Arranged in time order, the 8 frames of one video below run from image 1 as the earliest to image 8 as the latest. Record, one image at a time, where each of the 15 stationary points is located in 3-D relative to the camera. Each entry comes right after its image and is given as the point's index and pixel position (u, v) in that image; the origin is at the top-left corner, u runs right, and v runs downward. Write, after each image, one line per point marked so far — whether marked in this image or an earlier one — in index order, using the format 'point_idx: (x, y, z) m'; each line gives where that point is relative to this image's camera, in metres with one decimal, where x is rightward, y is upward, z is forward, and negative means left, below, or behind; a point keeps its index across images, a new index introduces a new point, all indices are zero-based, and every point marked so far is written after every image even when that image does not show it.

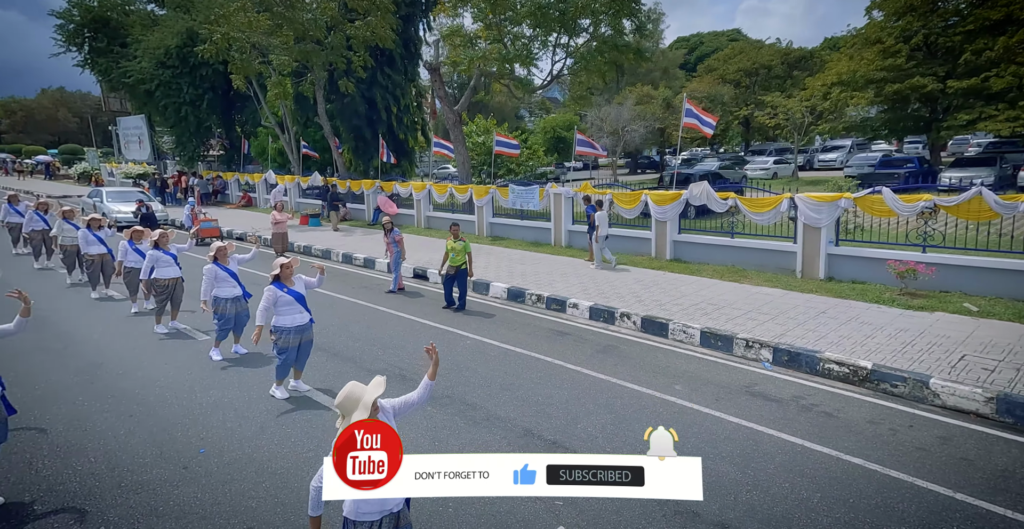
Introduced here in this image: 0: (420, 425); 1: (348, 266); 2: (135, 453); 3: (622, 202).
0: (-0.8, -1.5, +5.3) m
1: (-3.5, 0.0, +12.9) m
2: (-3.0, -1.4, +5.0) m
3: (+2.3, +1.4, +13.3) m
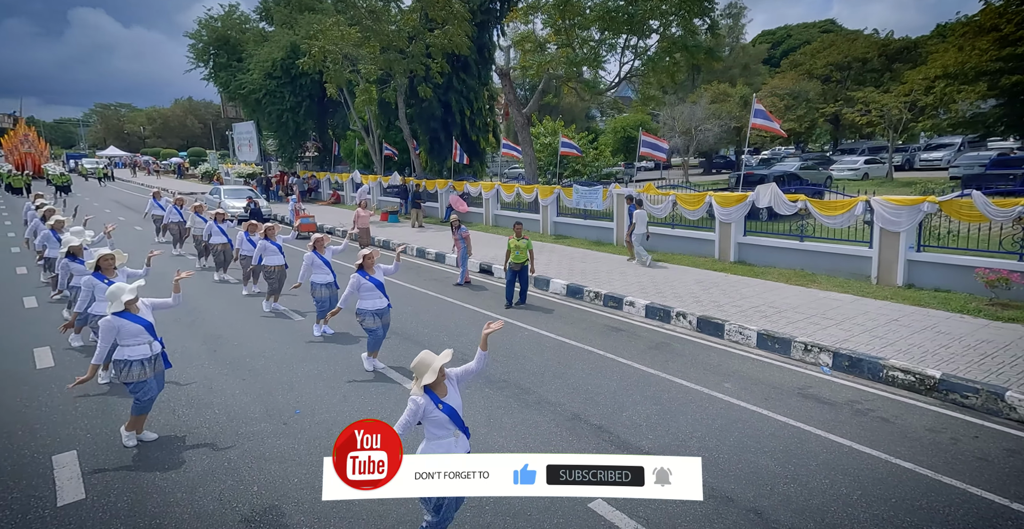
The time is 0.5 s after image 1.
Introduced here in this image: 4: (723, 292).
0: (-0.3, -1.4, +5.8) m
1: (-2.1, +0.1, +13.6) m
2: (-2.5, -1.3, +5.7) m
3: (+3.8, +1.4, +13.4) m
4: (+3.6, -0.5, +10.5) m
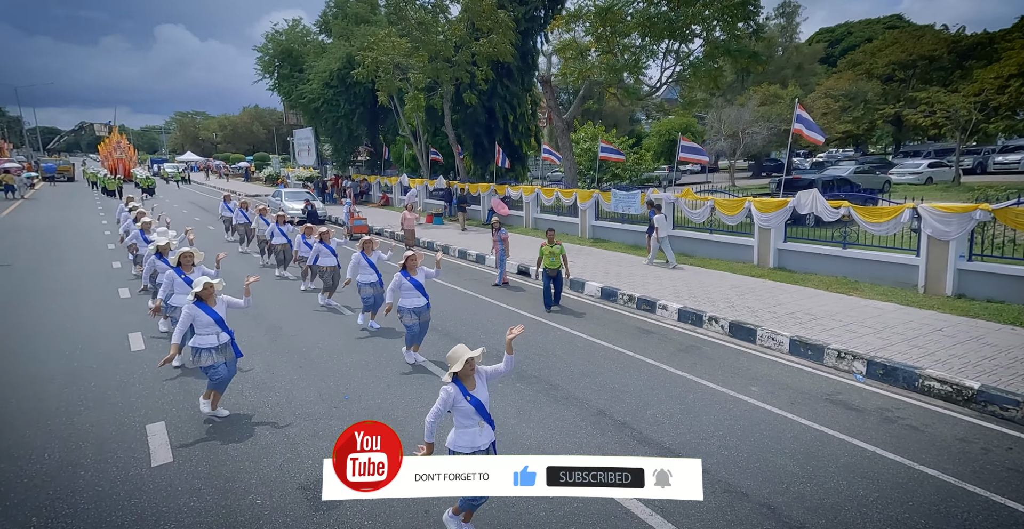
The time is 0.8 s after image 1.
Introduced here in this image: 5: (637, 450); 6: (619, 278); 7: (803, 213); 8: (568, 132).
0: (0.0, -1.5, +6.2) m
1: (-1.2, +0.1, +14.1) m
2: (-2.2, -1.3, +6.3) m
3: (+4.6, +1.3, +13.5) m
4: (+4.3, -0.6, +10.6) m
5: (+1.1, -1.7, +5.5) m
6: (+2.0, -0.3, +11.8) m
7: (+5.8, +1.0, +11.9) m
8: (+1.5, +4.0, +18.3) m
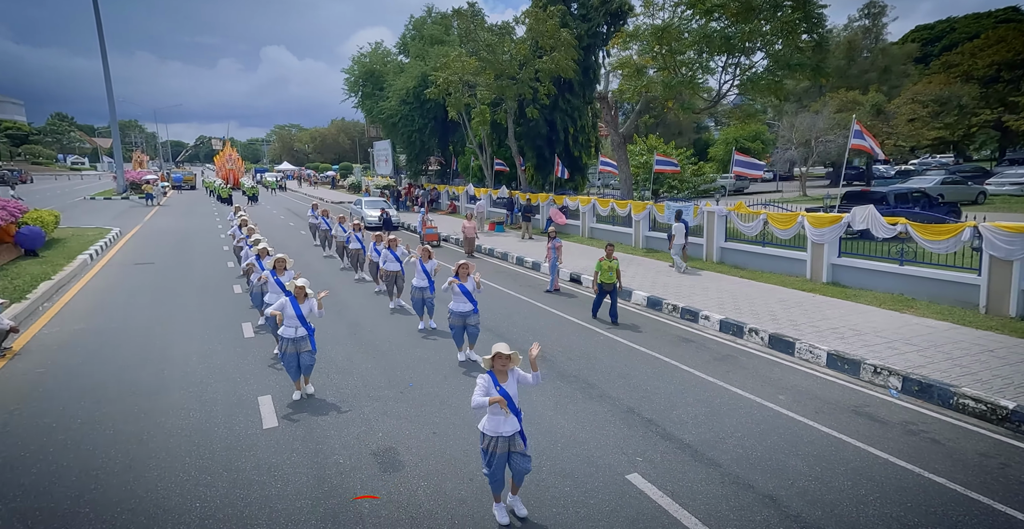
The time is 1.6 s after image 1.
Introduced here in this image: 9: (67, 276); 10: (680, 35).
0: (+0.4, -1.6, +7.0) m
1: (+0.2, -0.1, +15.1) m
2: (-1.7, -1.4, +7.4) m
3: (+6.0, +1.0, +13.8) m
4: (+5.2, -0.8, +10.9) m
5: (+1.5, -1.8, +6.2) m
6: (+3.1, -0.5, +12.4) m
7: (+6.9, +0.7, +12.0) m
8: (+3.4, +3.7, +18.9) m
9: (-8.0, -0.1, +11.4) m
10: (+4.5, +6.3, +16.6) m
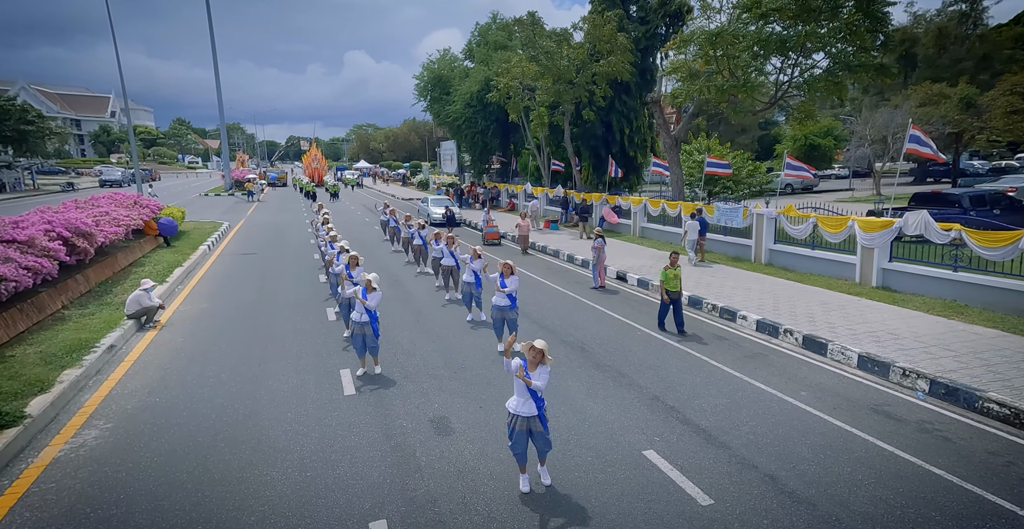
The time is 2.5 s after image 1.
0: (+0.9, -1.6, +7.9) m
1: (+1.6, 0.0, +16.0) m
2: (-1.2, -1.3, +8.5) m
3: (+7.2, +0.9, +14.0) m
4: (+6.1, -0.9, +11.3) m
5: (+1.9, -1.9, +7.1) m
6: (+4.2, -0.5, +13.0) m
7: (+8.0, +0.6, +12.2) m
8: (+5.3, +3.8, +19.4) m
9: (-6.9, +0.1, +13.3) m
10: (+6.2, +6.3, +16.9) m
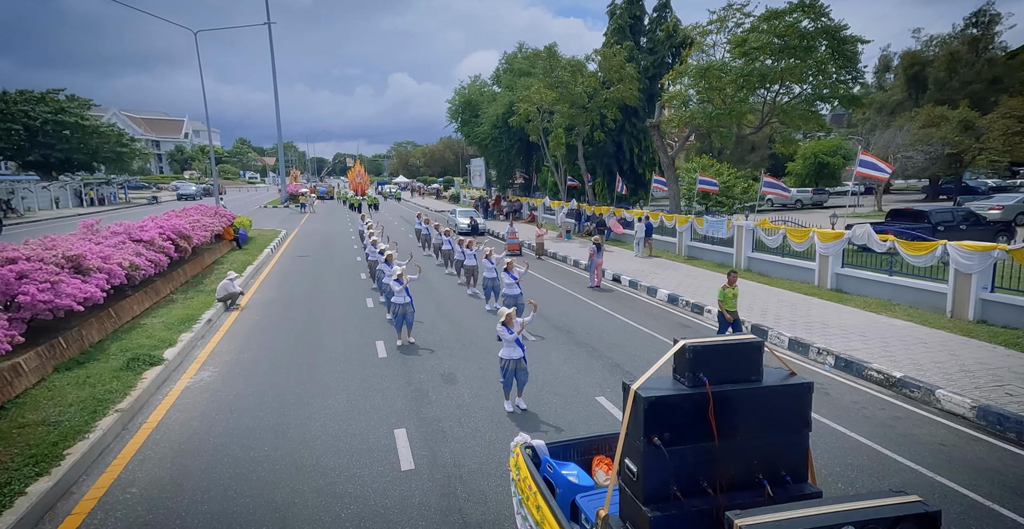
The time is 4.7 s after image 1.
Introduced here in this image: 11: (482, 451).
0: (+0.8, -1.6, +10.4) m
1: (+1.9, -0.1, +18.4) m
2: (-1.2, -1.3, +11.1) m
3: (+7.5, +0.7, +16.1) m
4: (+6.2, -1.0, +13.5) m
5: (+1.7, -1.8, +9.5) m
6: (+4.4, -0.6, +15.2) m
7: (+8.1, +0.5, +14.3) m
8: (+5.9, +3.5, +21.6) m
9: (-6.7, +0.1, +16.2) m
10: (+6.7, +6.0, +19.2) m
11: (-0.4, -2.1, +7.0) m
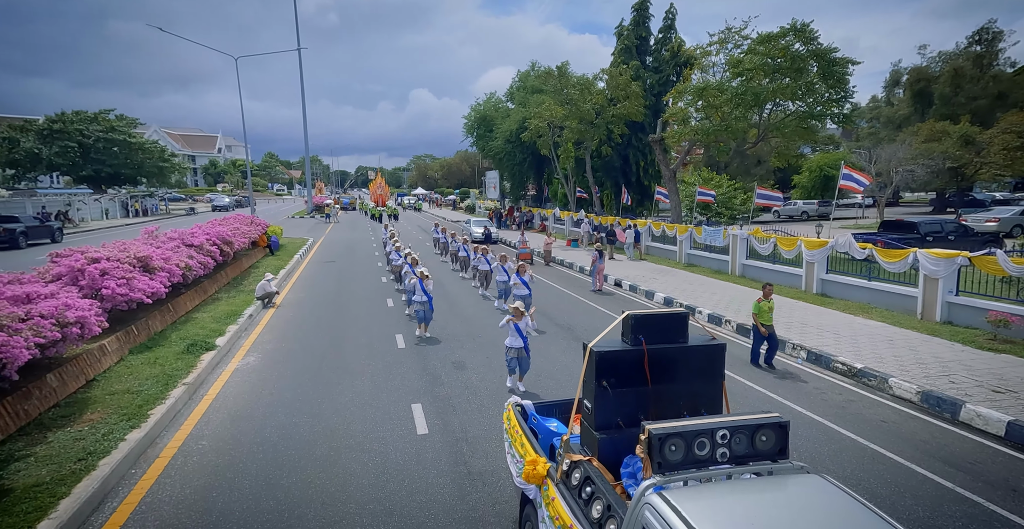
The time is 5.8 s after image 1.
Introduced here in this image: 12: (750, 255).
0: (+0.9, -1.6, +11.7) m
1: (+2.3, -0.3, +19.7) m
2: (-1.1, -1.4, +12.5) m
3: (+7.7, +0.6, +17.3) m
4: (+6.4, -1.1, +14.6) m
5: (+1.8, -1.9, +10.7) m
6: (+4.6, -0.8, +16.5) m
7: (+8.3, +0.3, +15.4) m
8: (+6.3, +3.2, +22.9) m
9: (-6.4, -0.1, +17.7) m
10: (+7.1, +5.8, +20.5) m
11: (-0.4, -2.1, +8.3) m
12: (+7.2, +0.3, +18.5) m
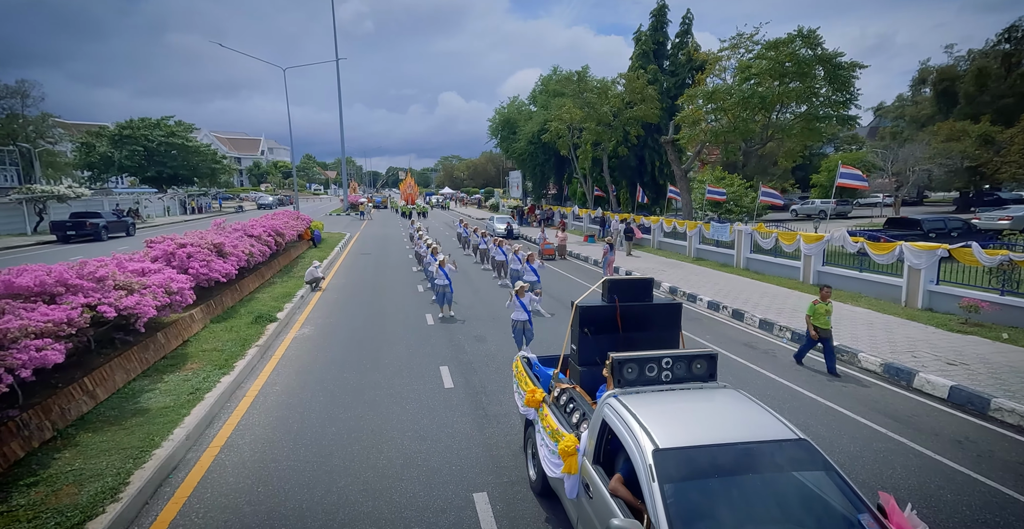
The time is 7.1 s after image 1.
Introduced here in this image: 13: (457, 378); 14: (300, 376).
0: (+1.3, -1.4, +13.3) m
1: (+3.0, -0.1, +21.2) m
2: (-0.8, -1.1, +14.1) m
3: (+8.3, +0.8, +18.6) m
4: (+6.9, -0.9, +16.0) m
5: (+2.1, -1.6, +12.3) m
6: (+5.2, -0.5, +17.9) m
7: (+8.8, +0.5, +16.7) m
8: (+7.2, +3.4, +24.2) m
9: (-5.8, +0.2, +19.6) m
10: (+7.8, +6.0, +21.8) m
11: (-0.2, -1.9, +10.0) m
12: (+7.9, +0.5, +19.8) m
13: (-0.9, -1.9, +9.9) m
14: (-3.3, -1.7, +9.5) m
